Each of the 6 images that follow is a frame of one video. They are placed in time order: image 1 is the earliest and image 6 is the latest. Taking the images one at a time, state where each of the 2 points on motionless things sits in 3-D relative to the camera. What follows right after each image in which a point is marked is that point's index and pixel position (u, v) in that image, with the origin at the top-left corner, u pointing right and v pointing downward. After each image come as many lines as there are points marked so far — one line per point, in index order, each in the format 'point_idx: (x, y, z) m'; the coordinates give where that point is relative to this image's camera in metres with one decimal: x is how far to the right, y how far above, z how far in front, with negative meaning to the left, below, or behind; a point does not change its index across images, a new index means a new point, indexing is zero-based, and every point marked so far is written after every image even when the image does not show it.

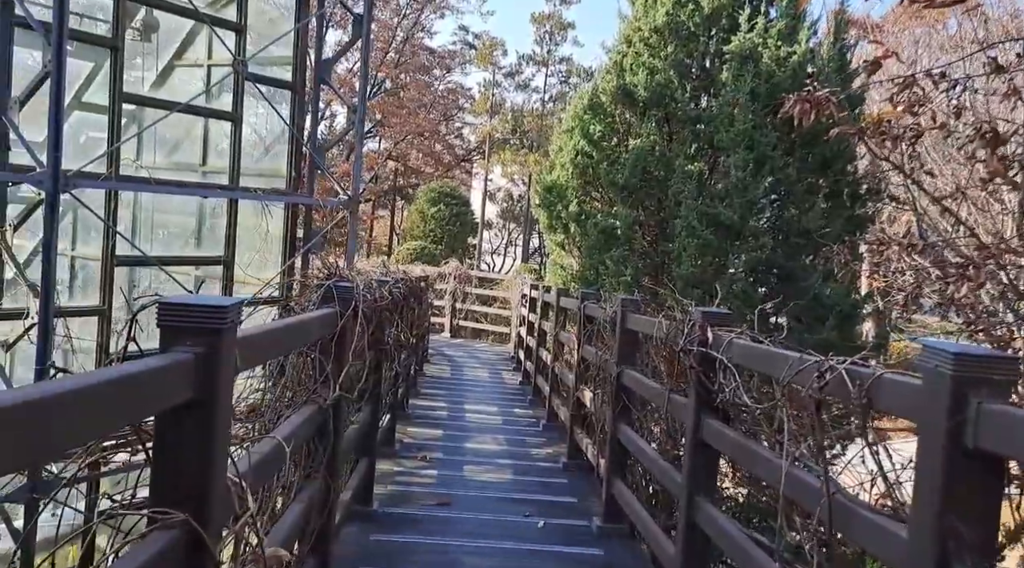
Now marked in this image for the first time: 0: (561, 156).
0: (+0.5, +1.3, +8.0) m
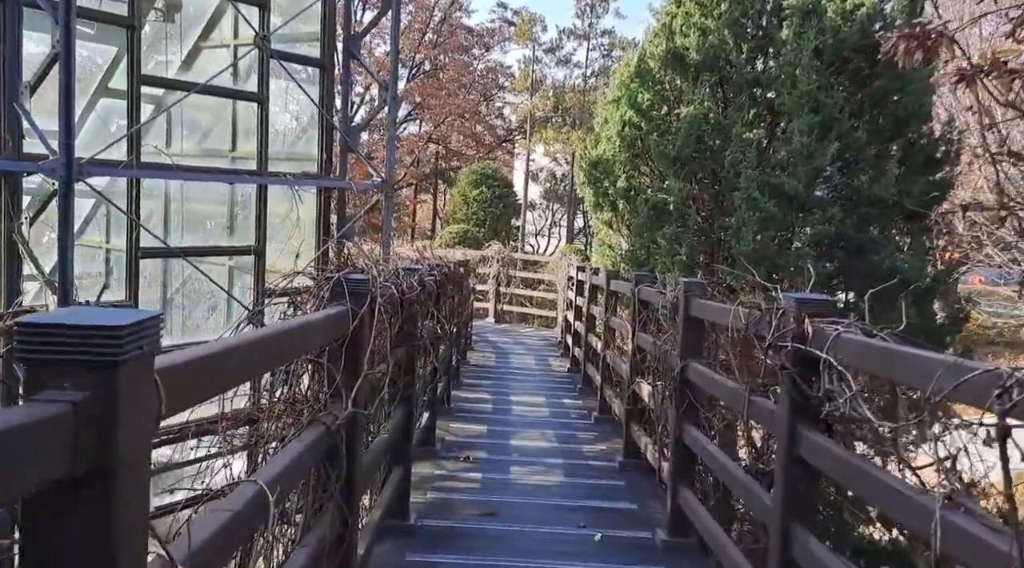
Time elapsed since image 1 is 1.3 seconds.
0: (+0.9, +1.5, +7.5) m
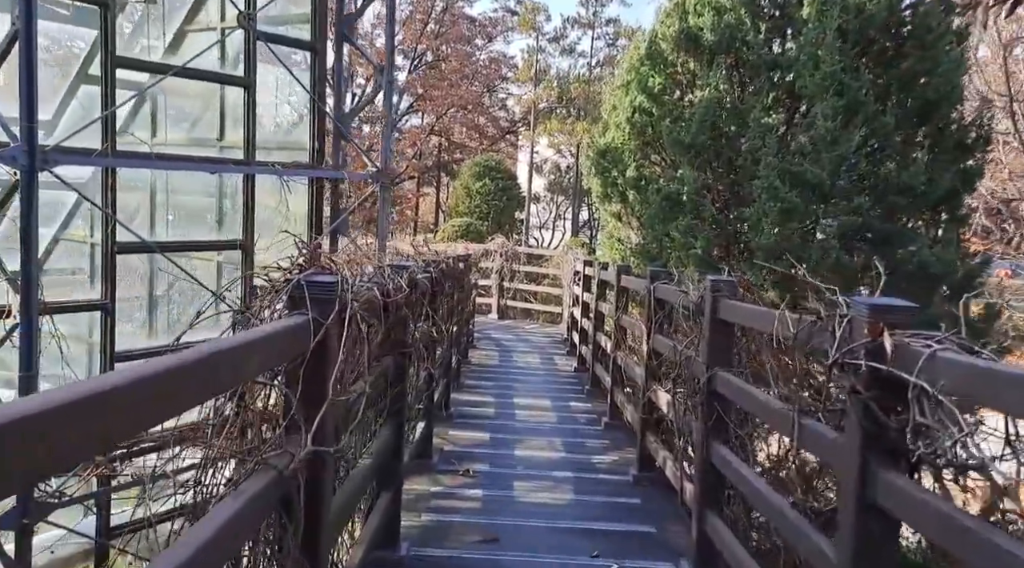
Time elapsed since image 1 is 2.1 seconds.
0: (+0.9, +1.5, +7.1) m
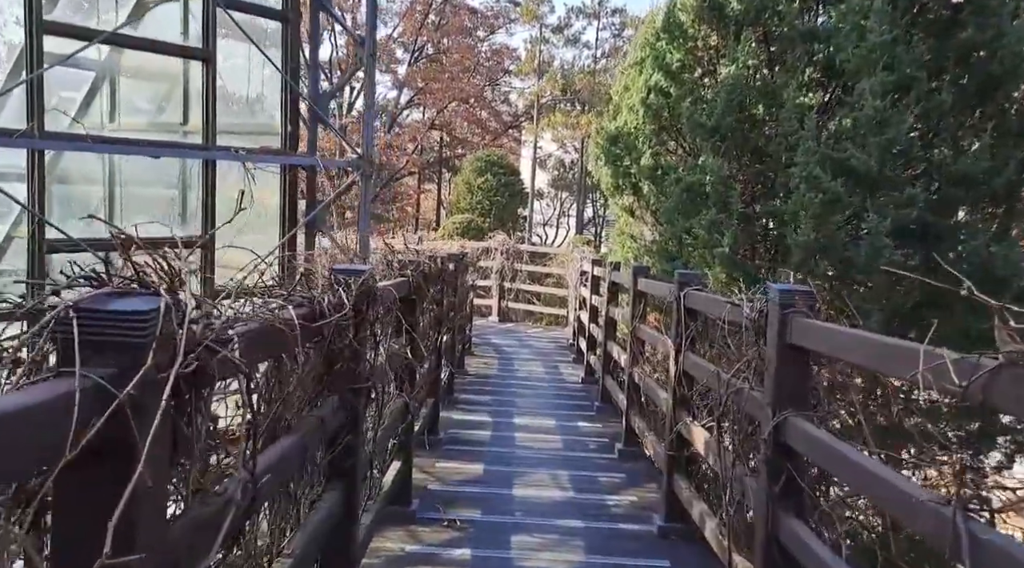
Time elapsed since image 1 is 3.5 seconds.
0: (+0.9, +1.5, +6.4) m
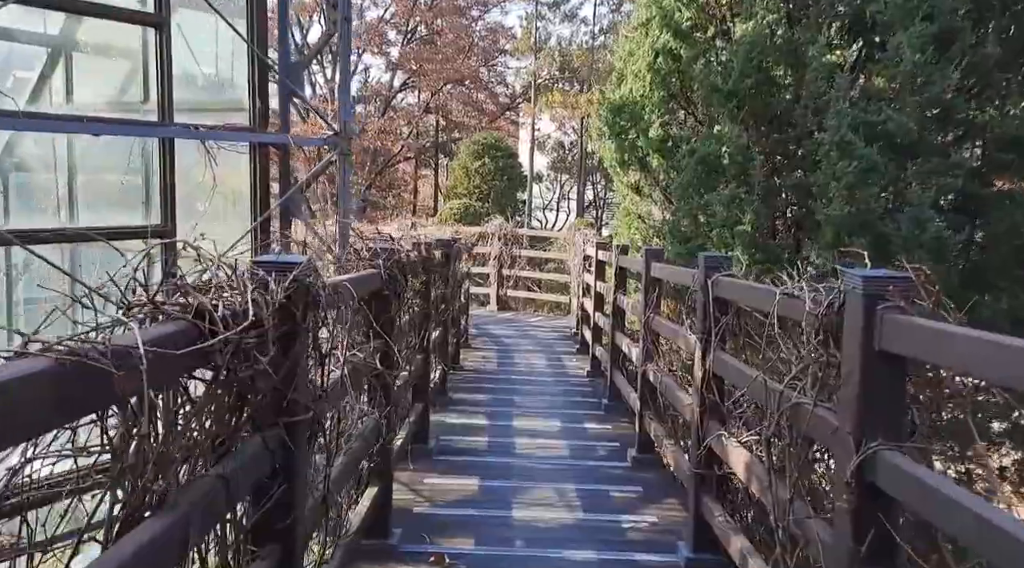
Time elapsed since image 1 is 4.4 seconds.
0: (+0.9, +1.6, +5.9) m
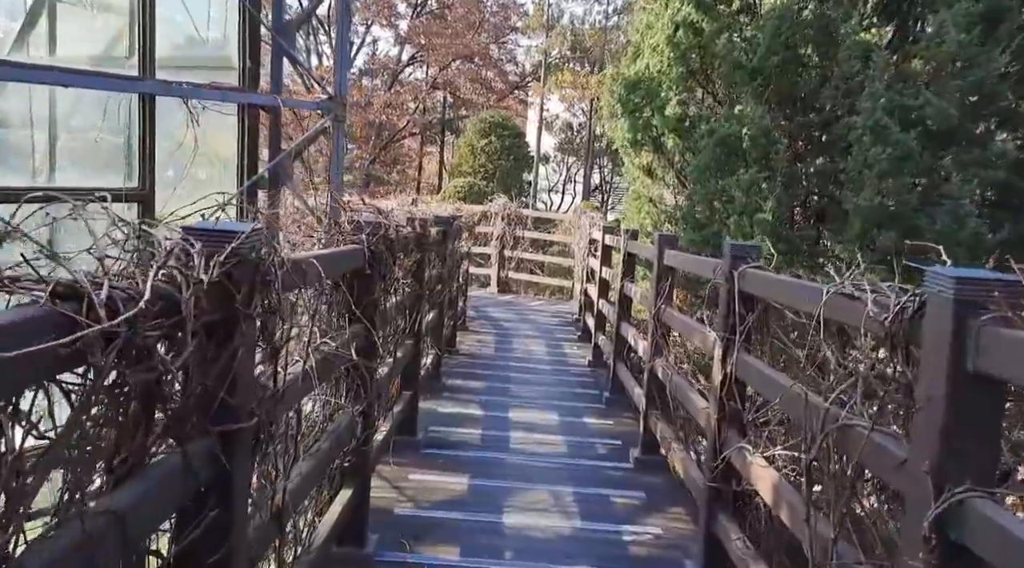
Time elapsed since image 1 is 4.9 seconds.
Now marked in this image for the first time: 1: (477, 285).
0: (+1.0, +1.7, +5.6) m
1: (-0.4, 0.0, +10.2) m
